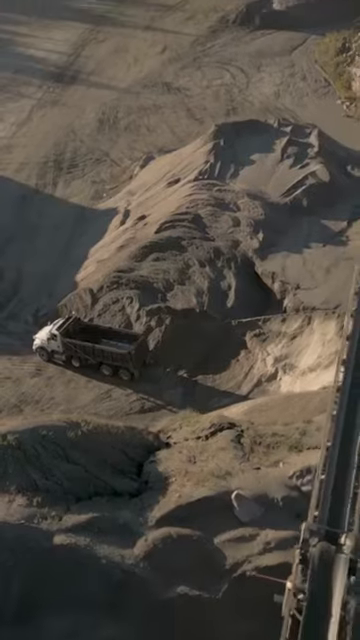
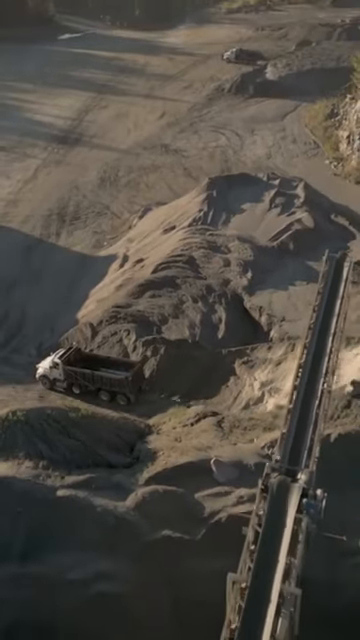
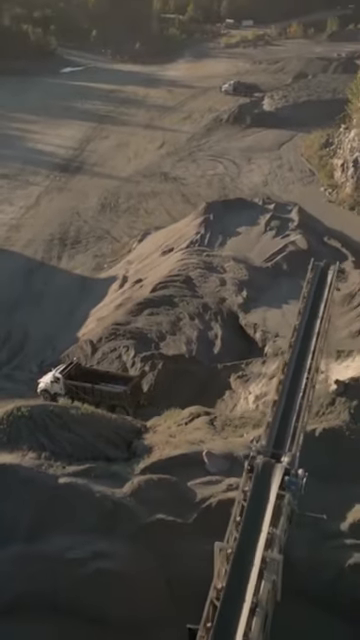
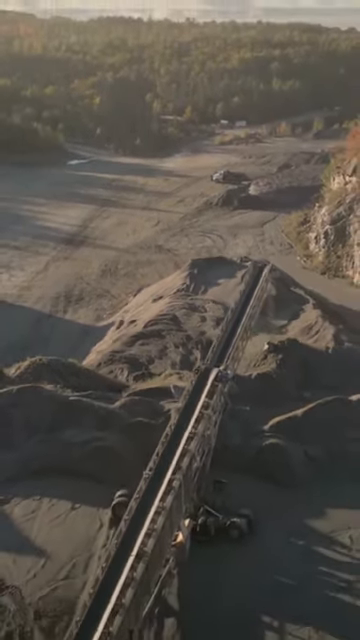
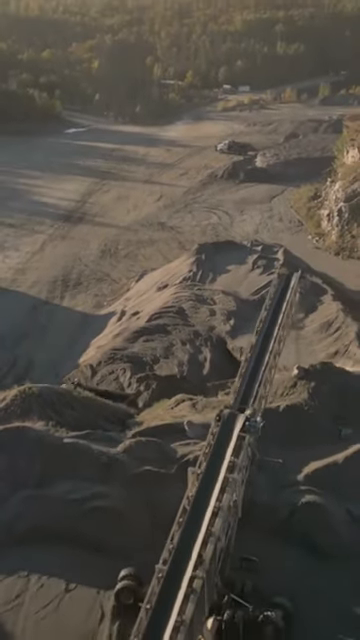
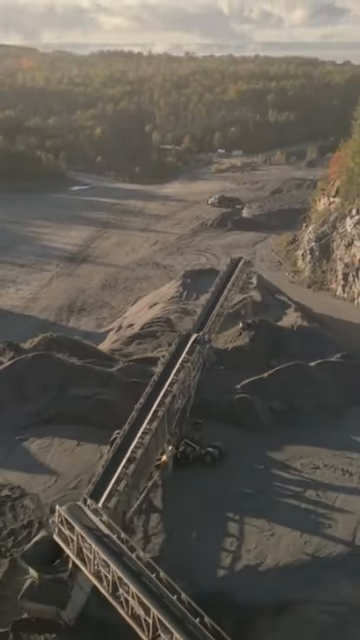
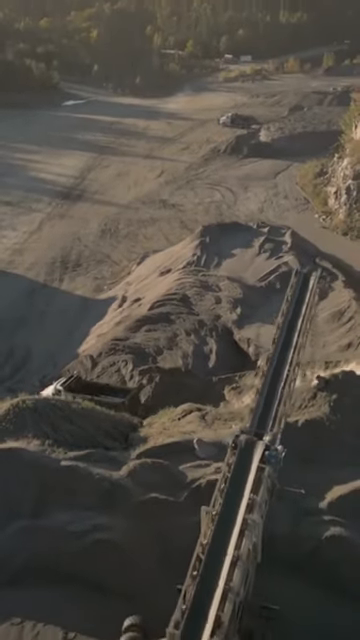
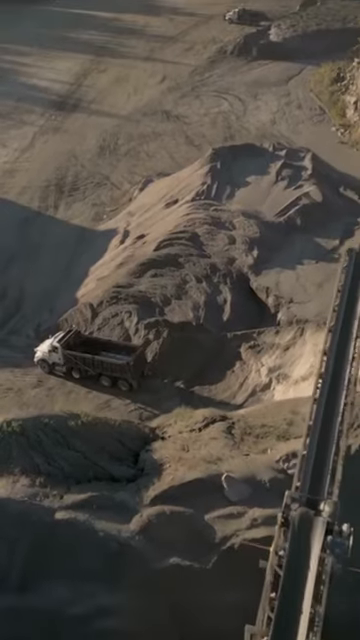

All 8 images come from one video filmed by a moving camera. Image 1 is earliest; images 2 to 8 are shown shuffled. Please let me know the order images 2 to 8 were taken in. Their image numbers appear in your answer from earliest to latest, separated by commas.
8, 2, 3, 7, 5, 4, 6
